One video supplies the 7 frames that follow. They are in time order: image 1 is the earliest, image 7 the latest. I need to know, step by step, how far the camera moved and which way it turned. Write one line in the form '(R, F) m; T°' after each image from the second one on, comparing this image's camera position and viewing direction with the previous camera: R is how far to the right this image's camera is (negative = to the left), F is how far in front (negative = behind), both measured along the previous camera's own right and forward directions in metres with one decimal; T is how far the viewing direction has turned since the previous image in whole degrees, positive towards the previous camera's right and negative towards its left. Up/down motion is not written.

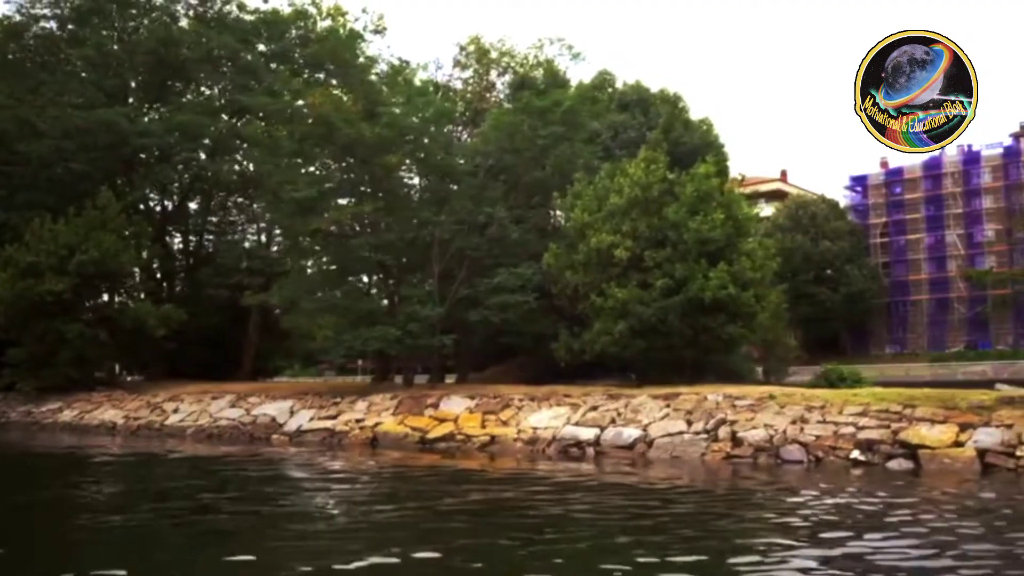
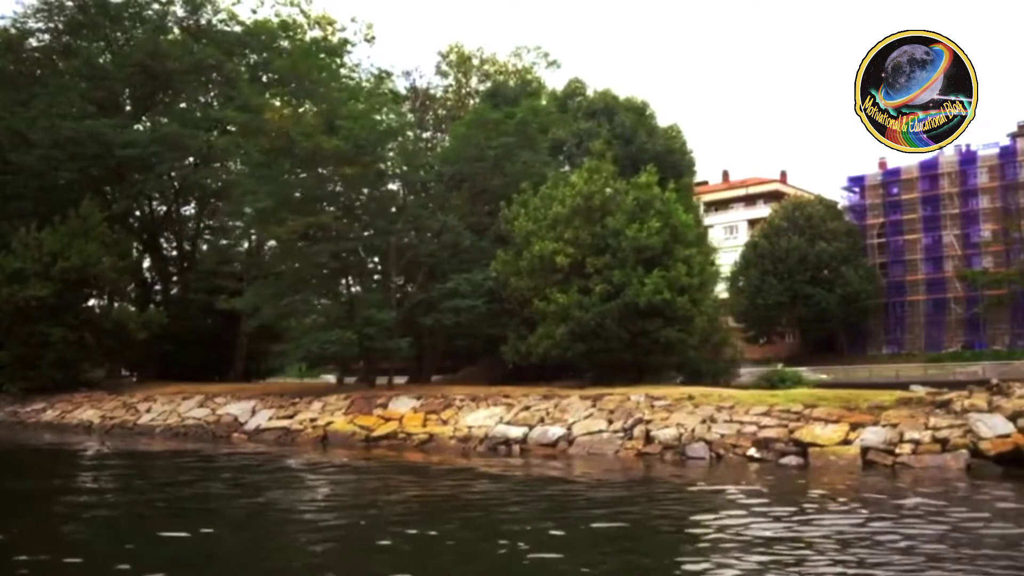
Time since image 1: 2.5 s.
(+1.8, -1.0) m; -1°
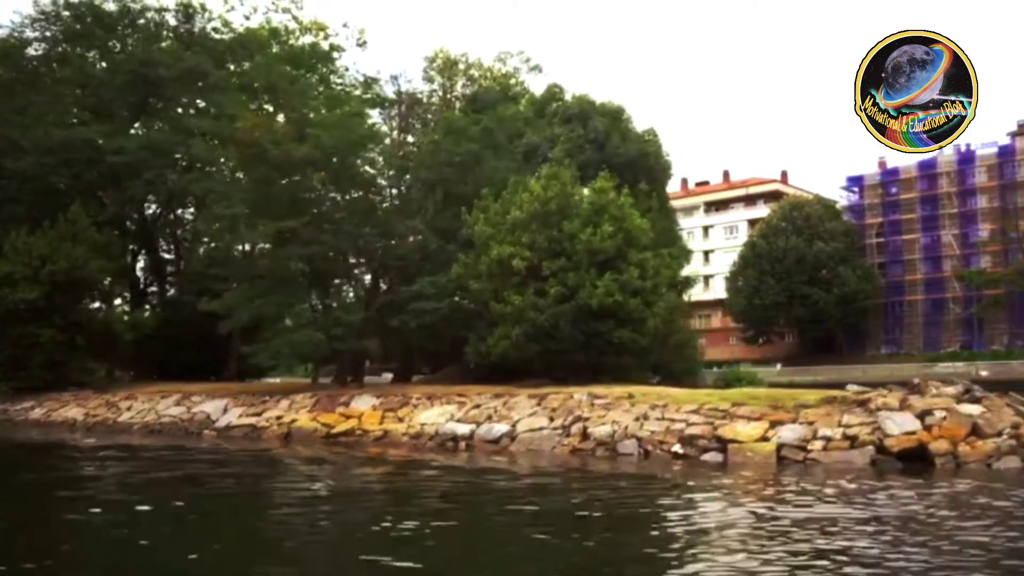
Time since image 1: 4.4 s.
(+1.5, -0.8) m; -1°
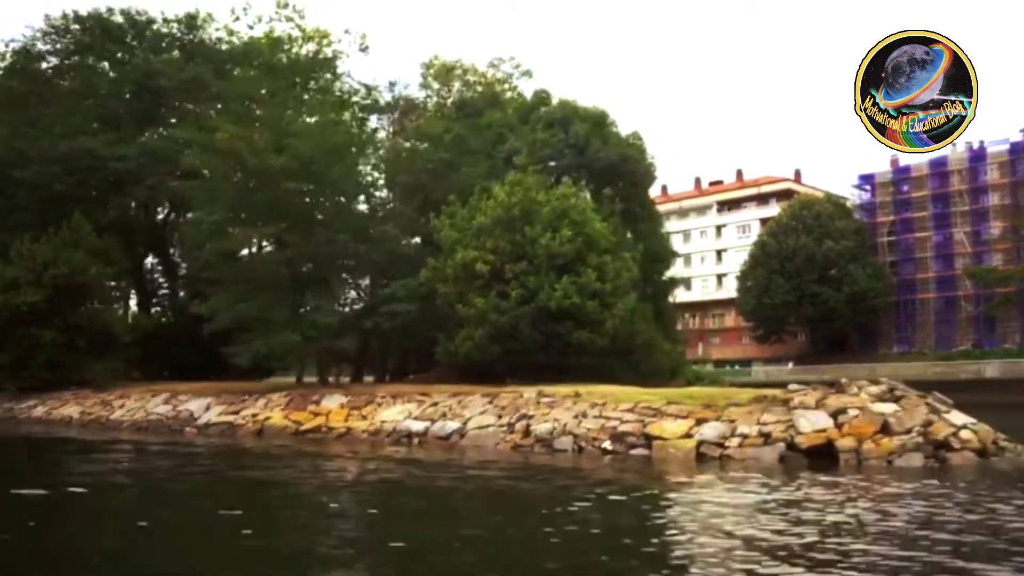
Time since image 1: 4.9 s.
(+1.8, -0.9) m; -2°
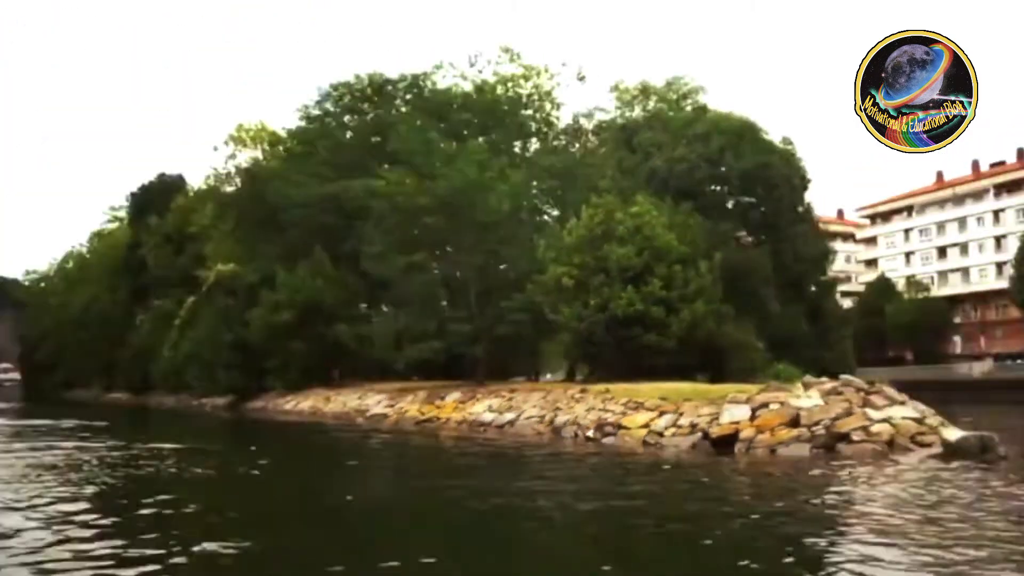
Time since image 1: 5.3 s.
(+7.7, -3.2) m; -20°
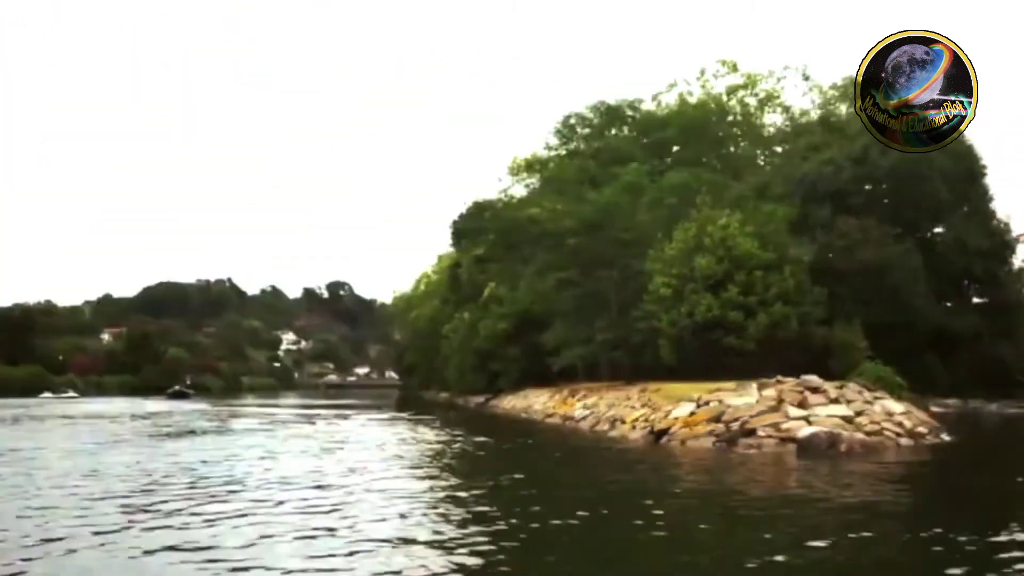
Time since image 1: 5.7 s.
(+9.9, -2.8) m; -23°
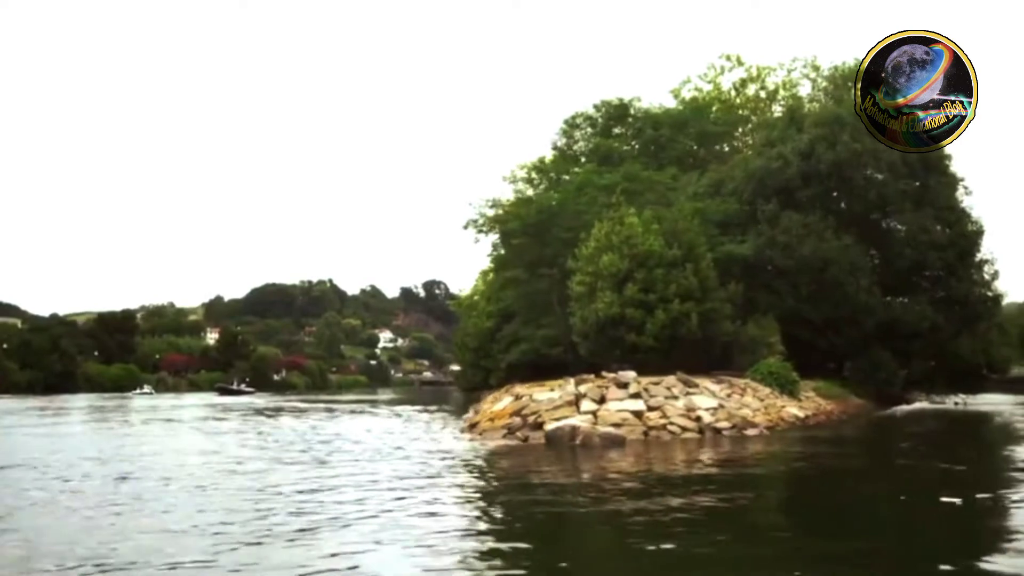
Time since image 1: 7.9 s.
(+7.7, -0.7) m; -8°
